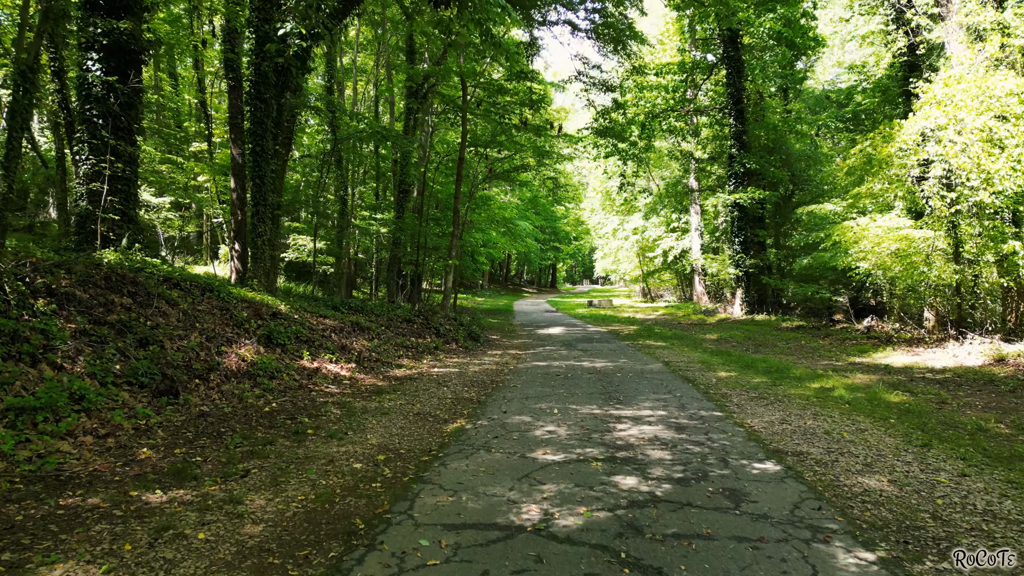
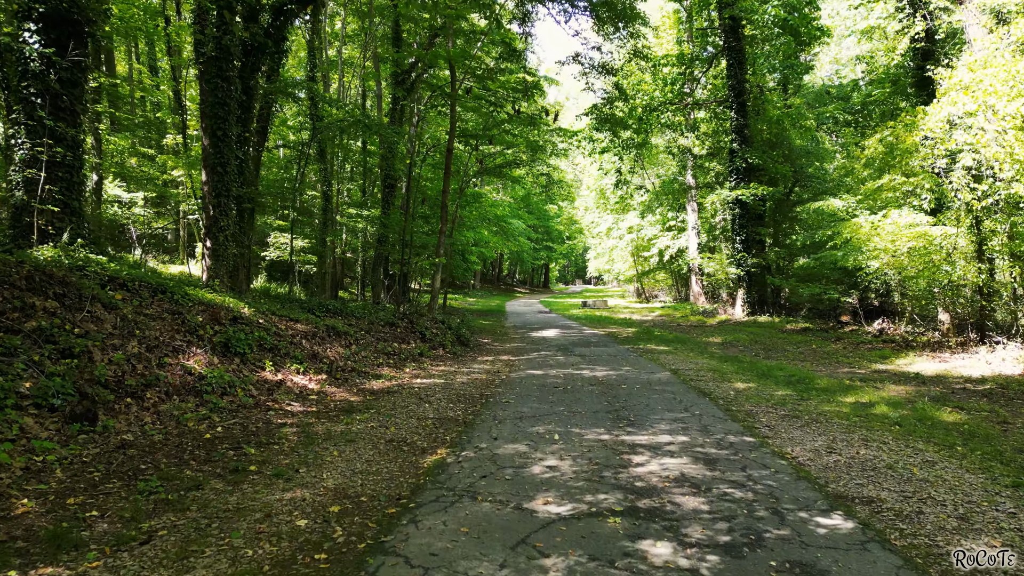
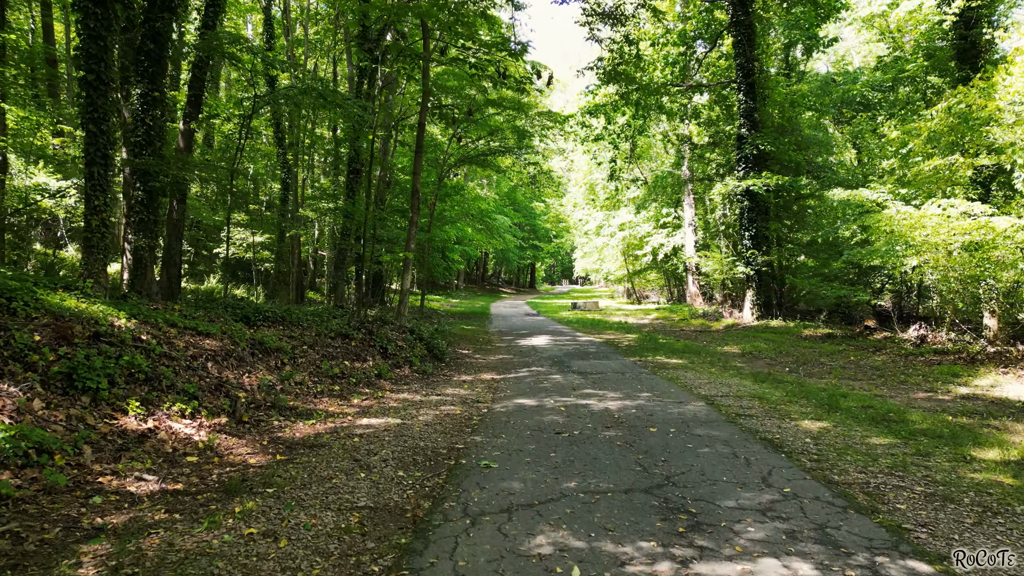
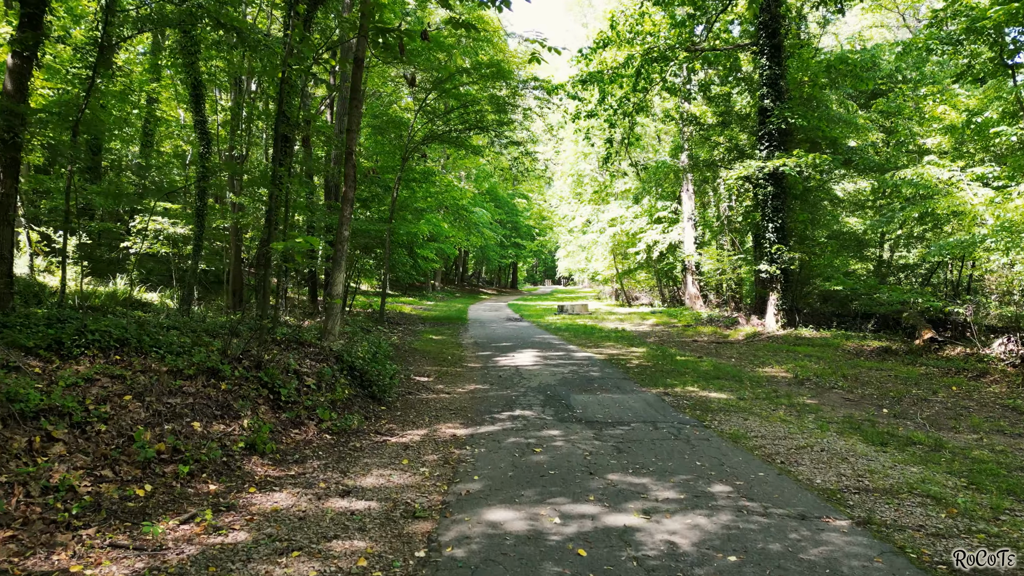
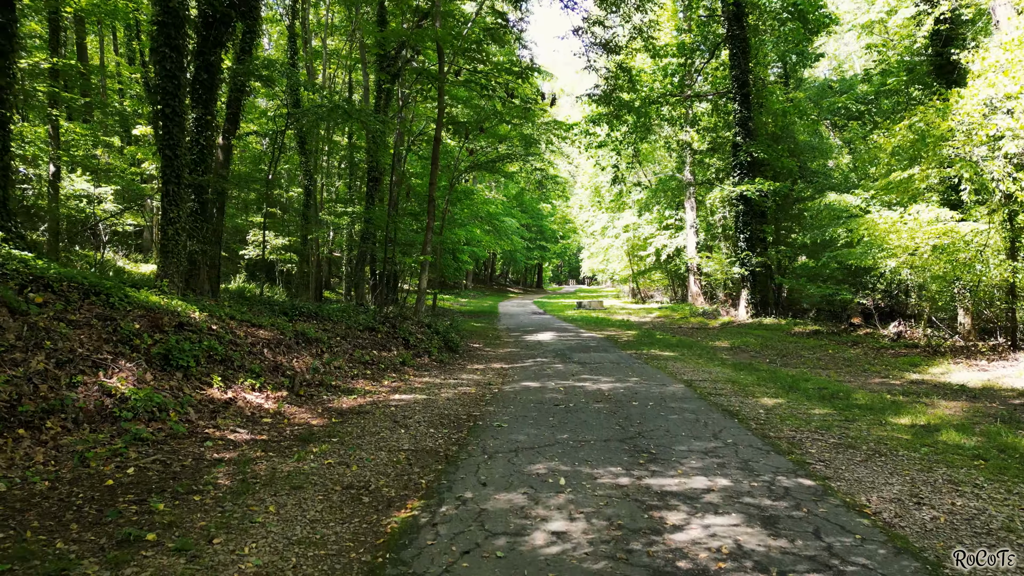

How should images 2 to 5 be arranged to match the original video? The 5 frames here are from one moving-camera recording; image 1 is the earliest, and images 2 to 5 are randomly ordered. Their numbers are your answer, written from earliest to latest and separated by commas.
2, 5, 3, 4
